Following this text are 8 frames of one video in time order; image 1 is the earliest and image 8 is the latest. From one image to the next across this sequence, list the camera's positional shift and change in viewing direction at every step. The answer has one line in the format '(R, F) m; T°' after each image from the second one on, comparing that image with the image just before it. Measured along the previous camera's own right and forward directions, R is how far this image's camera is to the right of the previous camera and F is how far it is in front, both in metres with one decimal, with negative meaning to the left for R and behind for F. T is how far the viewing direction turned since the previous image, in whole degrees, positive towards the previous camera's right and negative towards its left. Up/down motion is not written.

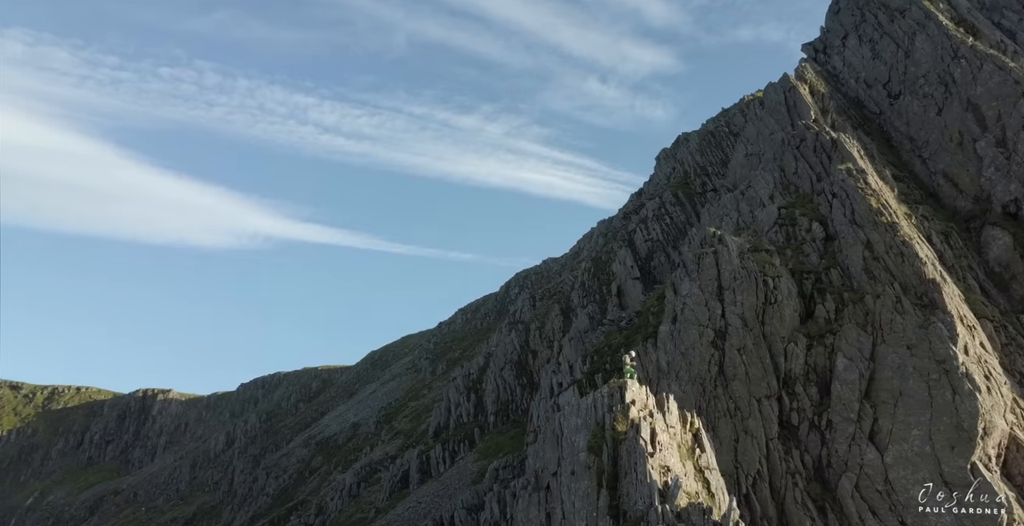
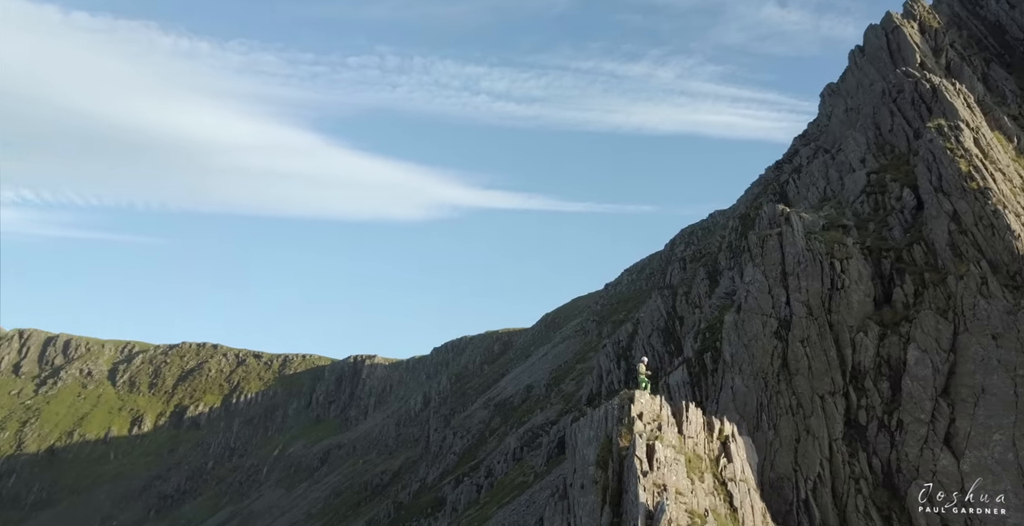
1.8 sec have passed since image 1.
(+25.2, +2.9) m; -18°
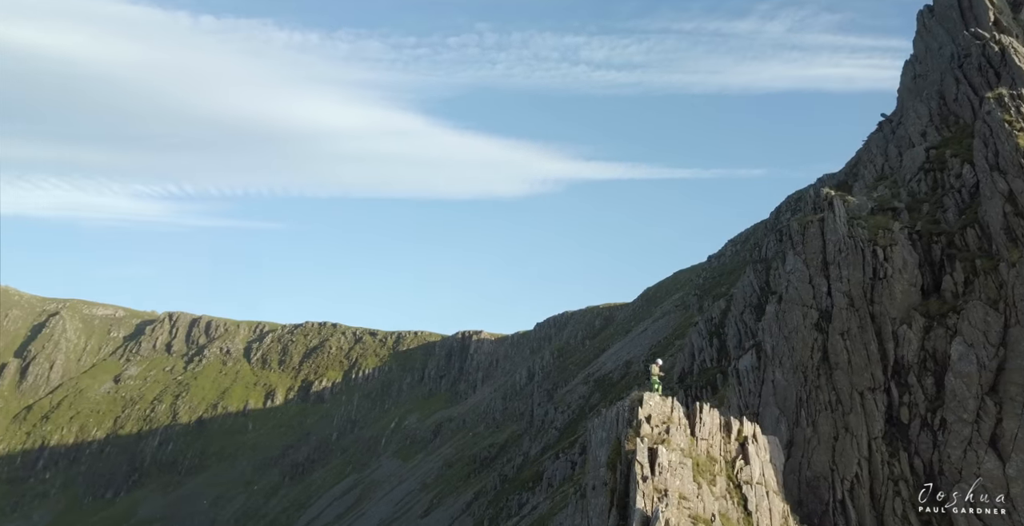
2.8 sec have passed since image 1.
(+13.7, +1.1) m; -10°
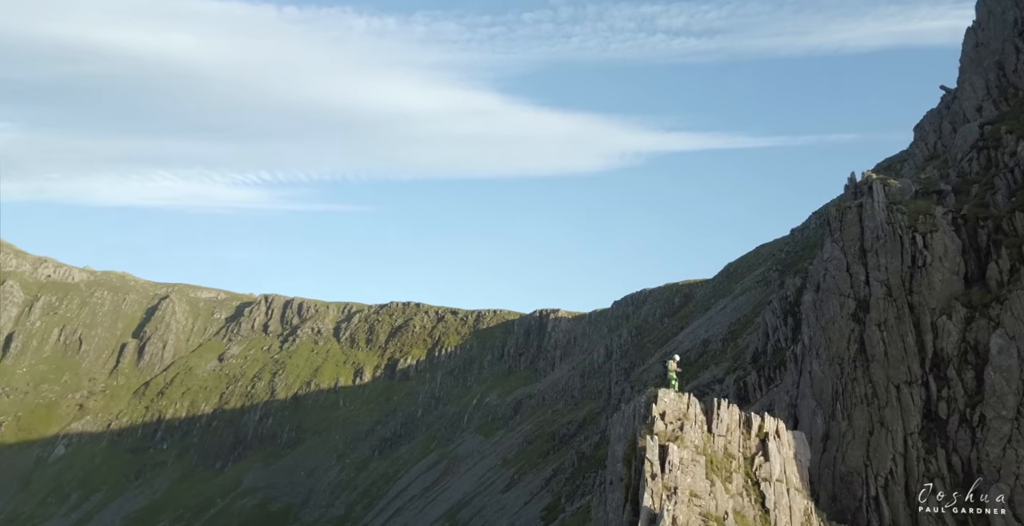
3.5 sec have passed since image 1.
(+9.0, -0.4) m; -8°
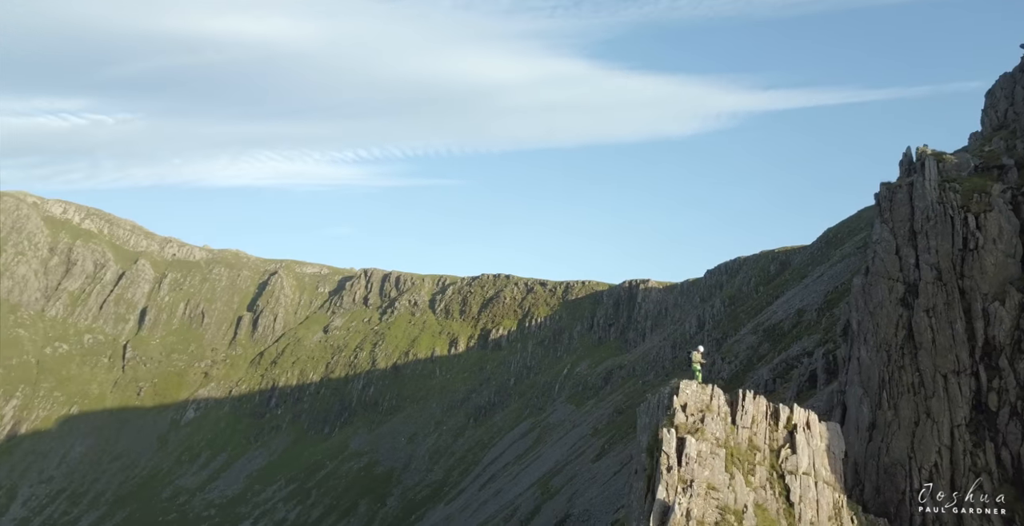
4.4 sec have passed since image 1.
(+10.0, -0.6) m; -9°
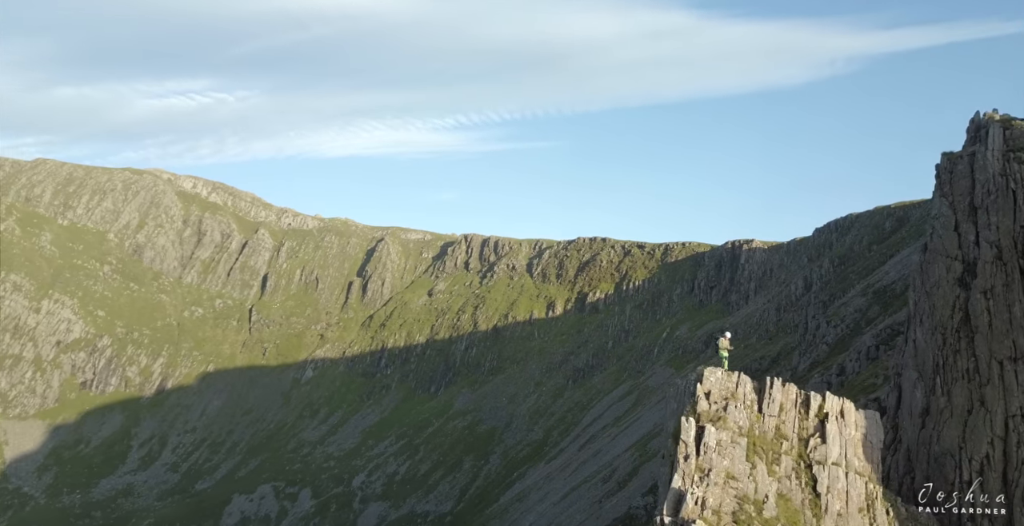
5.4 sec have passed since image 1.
(+10.6, -0.2) m; -10°
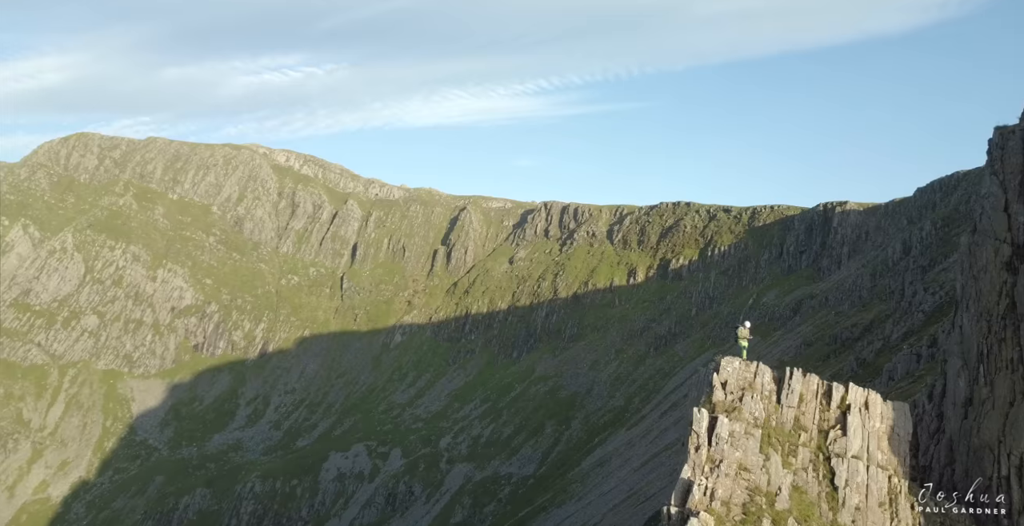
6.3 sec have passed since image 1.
(+8.7, -0.6) m; -8°
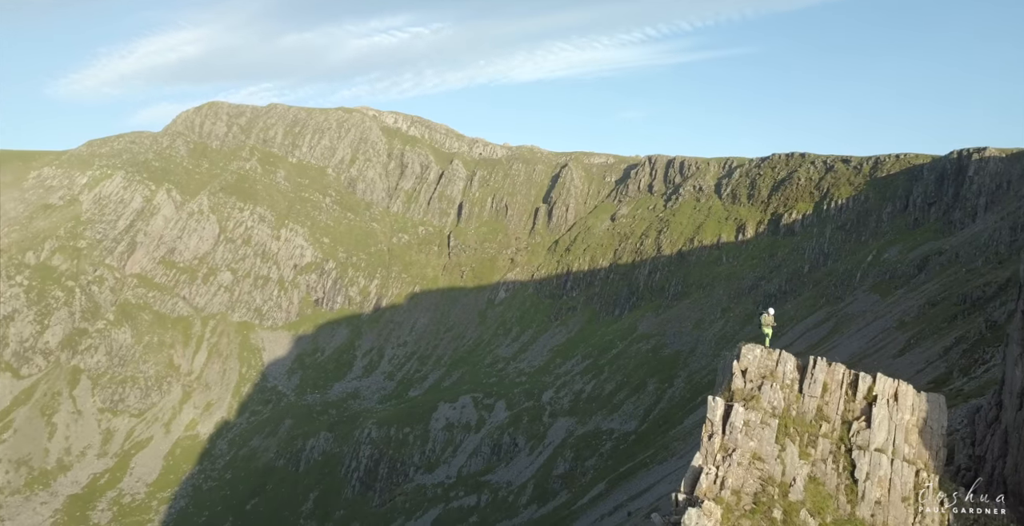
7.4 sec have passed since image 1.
(+10.9, -0.1) m; -10°
